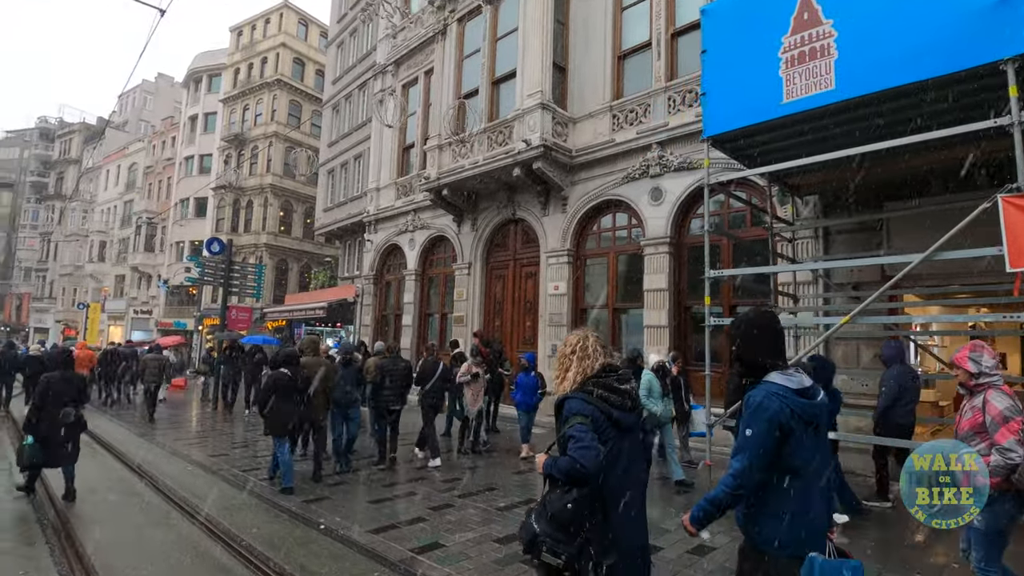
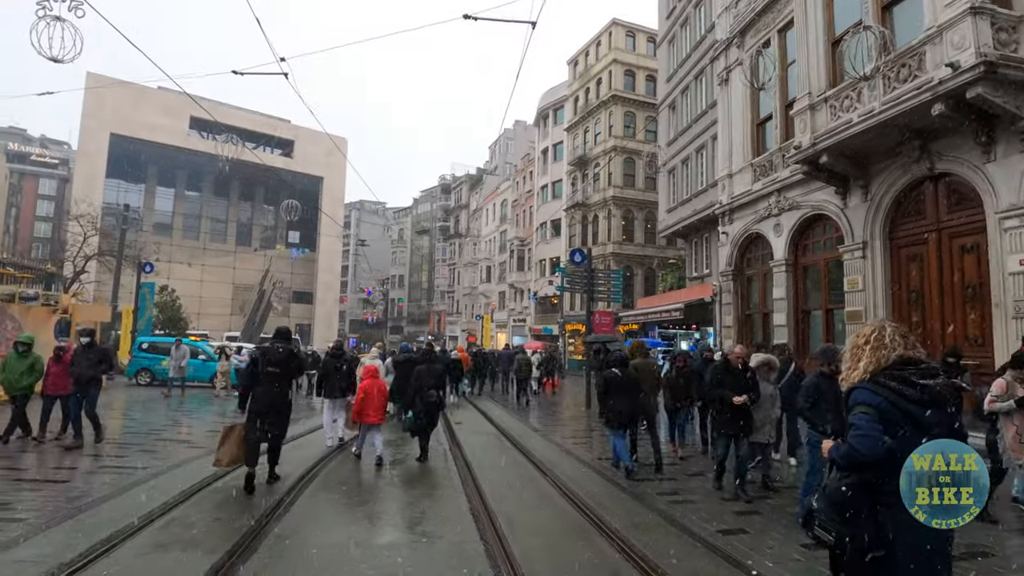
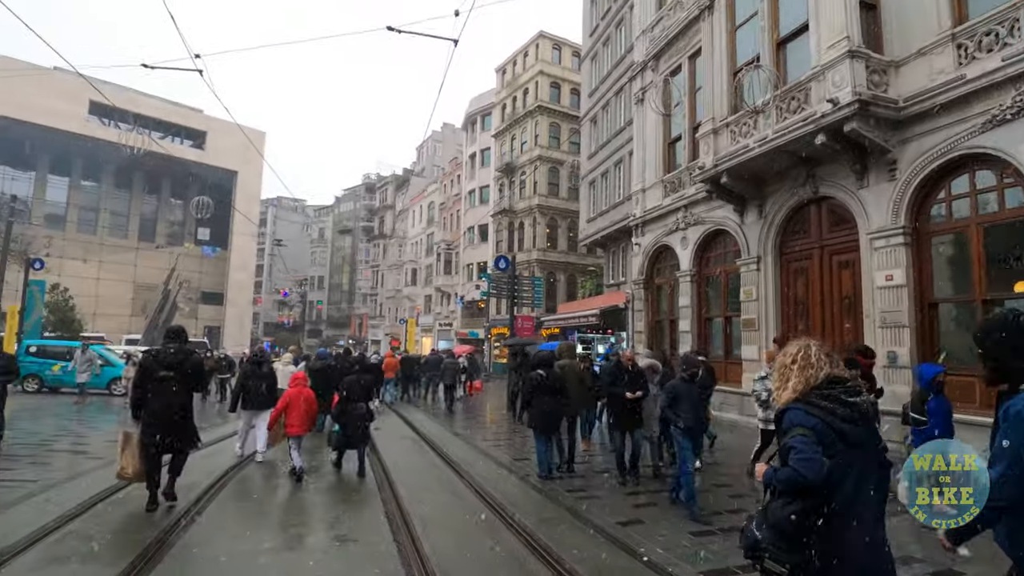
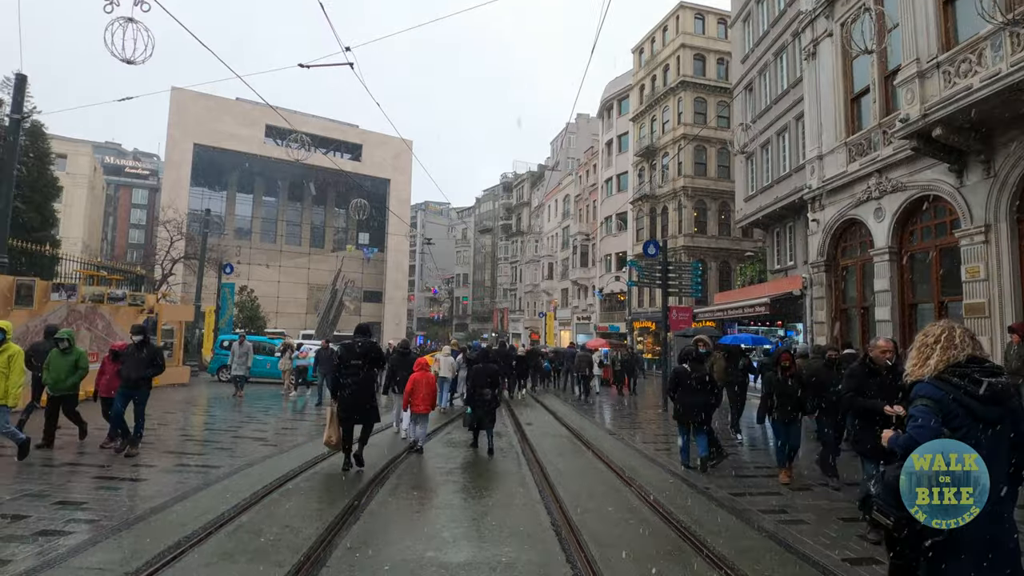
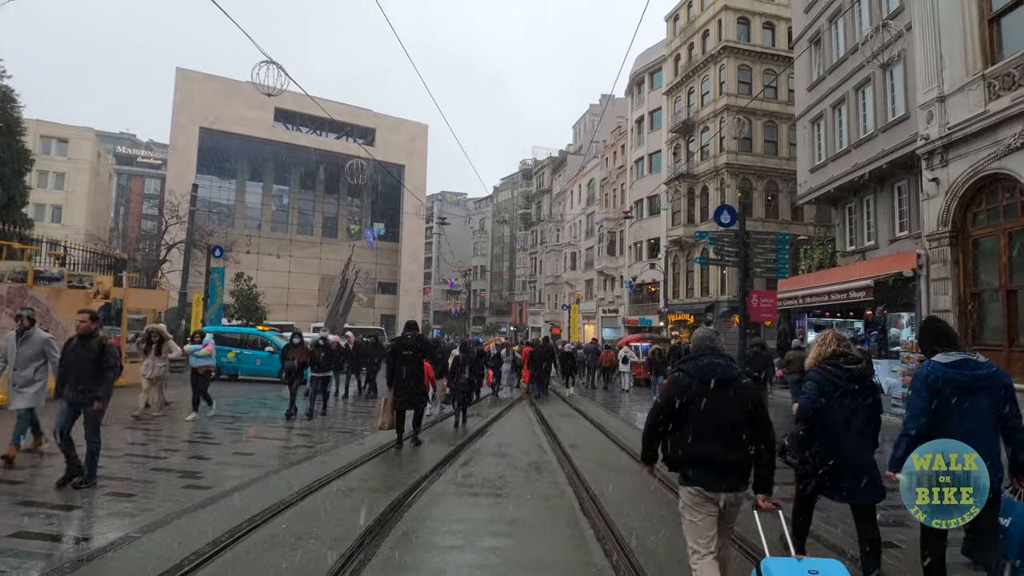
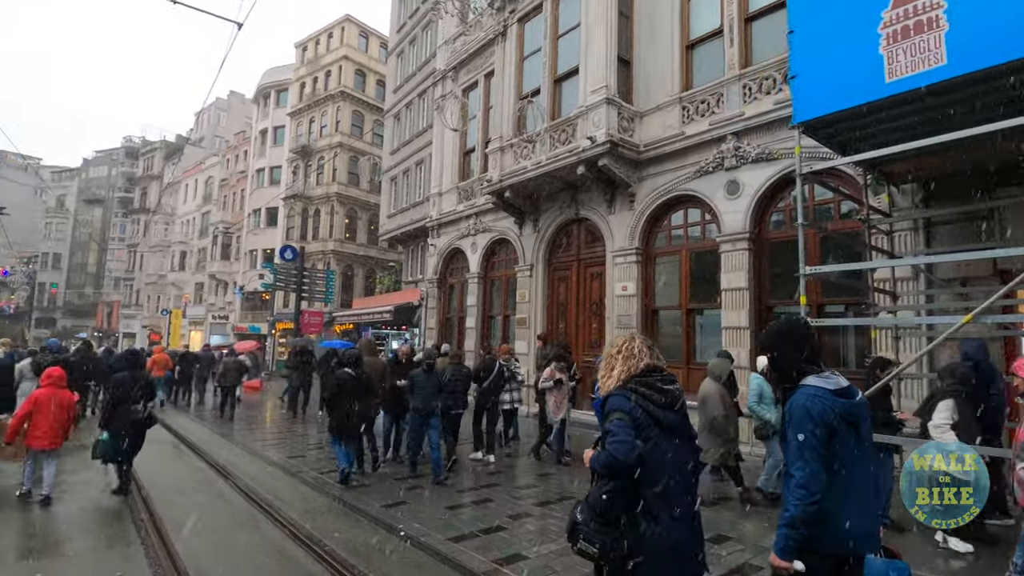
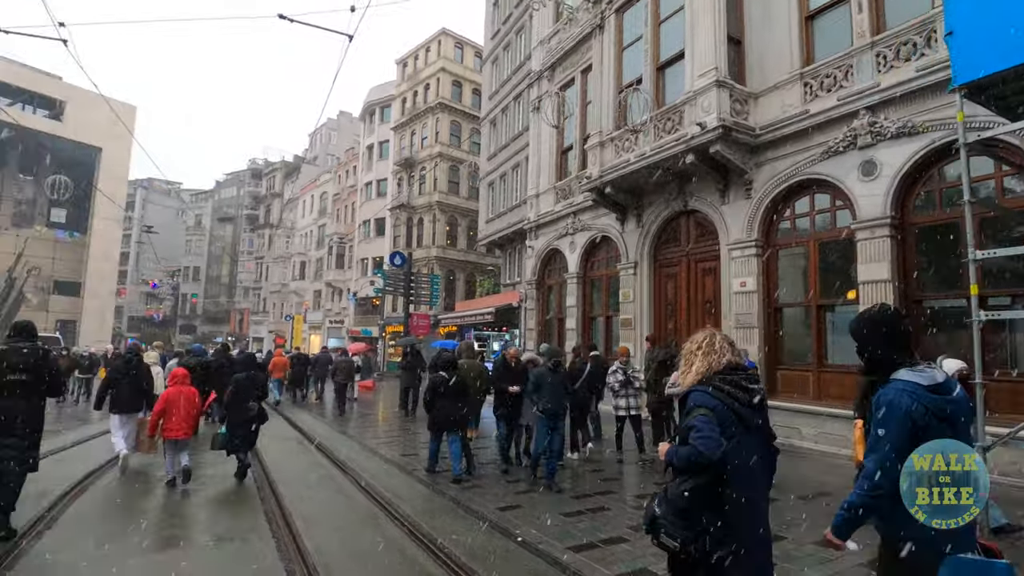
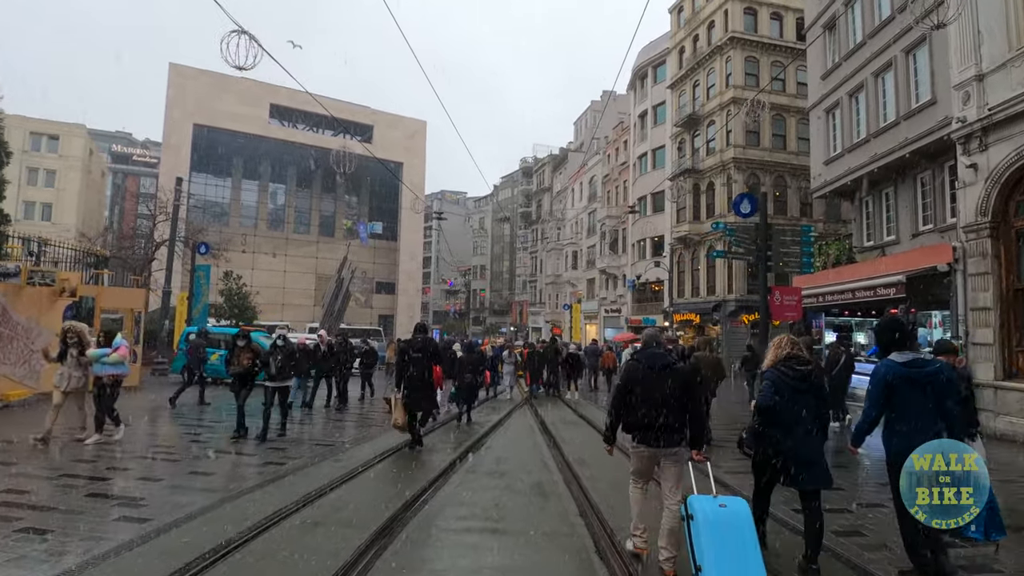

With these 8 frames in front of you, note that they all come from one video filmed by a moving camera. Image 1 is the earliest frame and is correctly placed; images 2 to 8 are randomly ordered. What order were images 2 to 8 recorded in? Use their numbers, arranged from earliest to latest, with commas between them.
6, 7, 3, 2, 4, 5, 8
